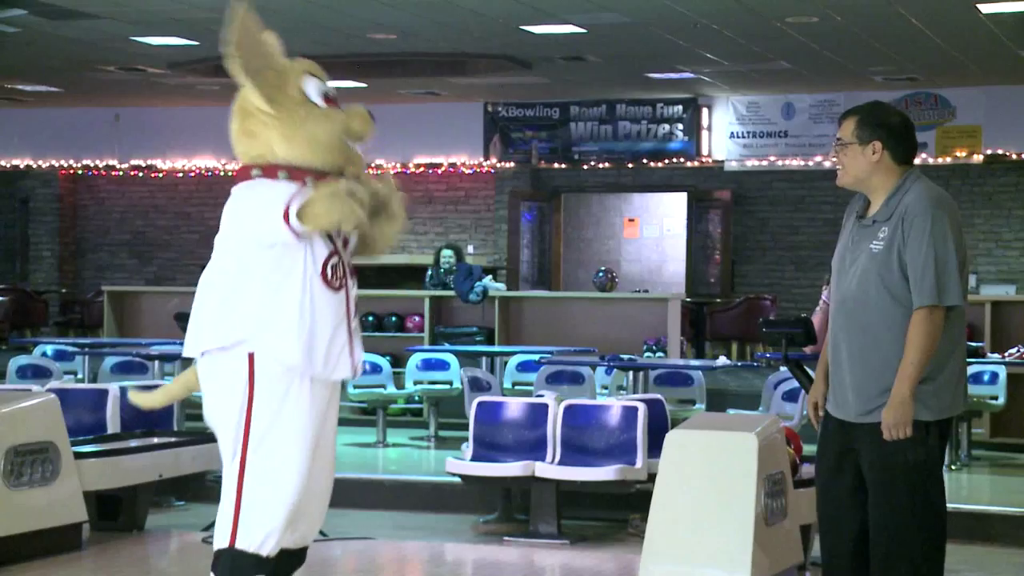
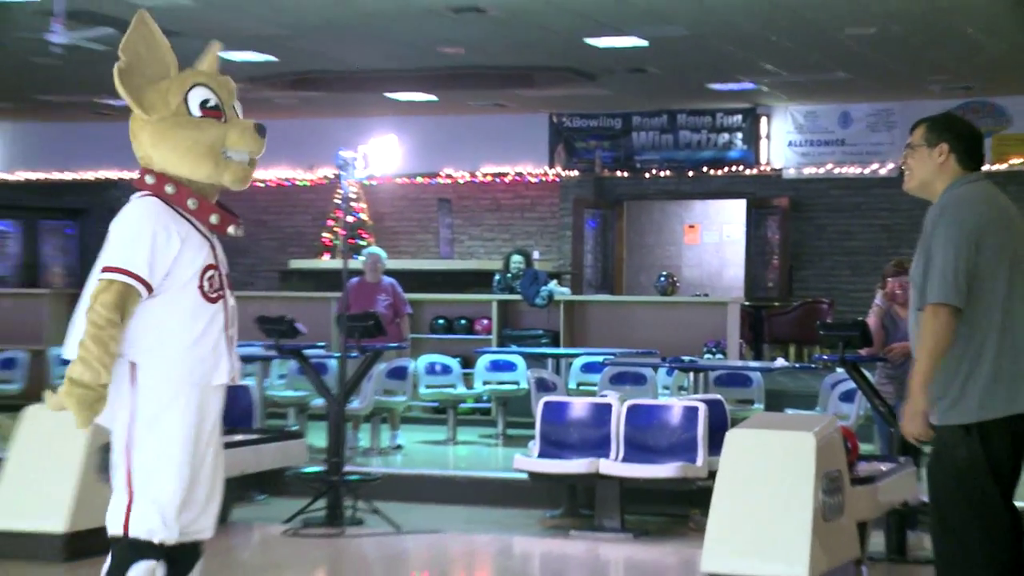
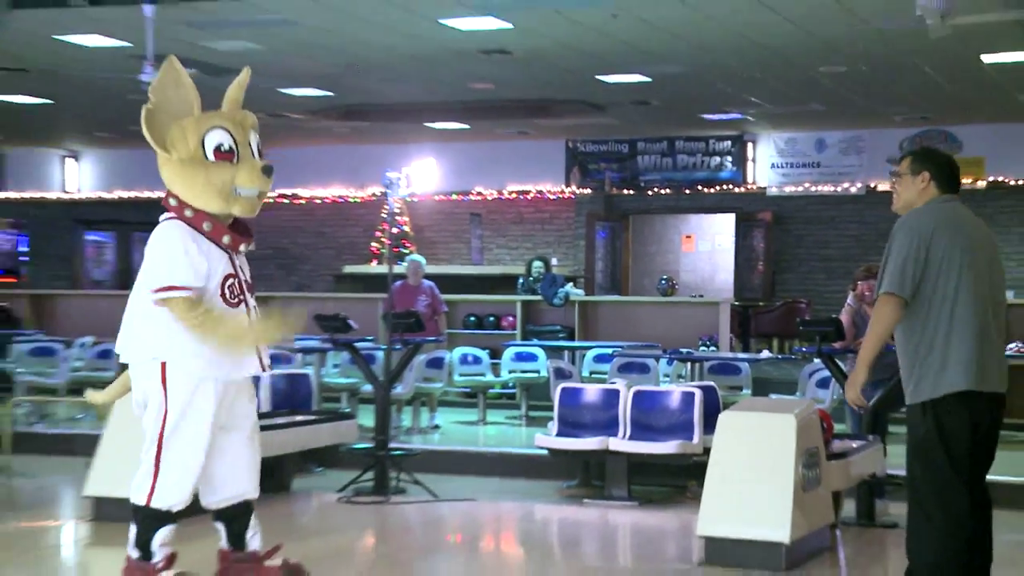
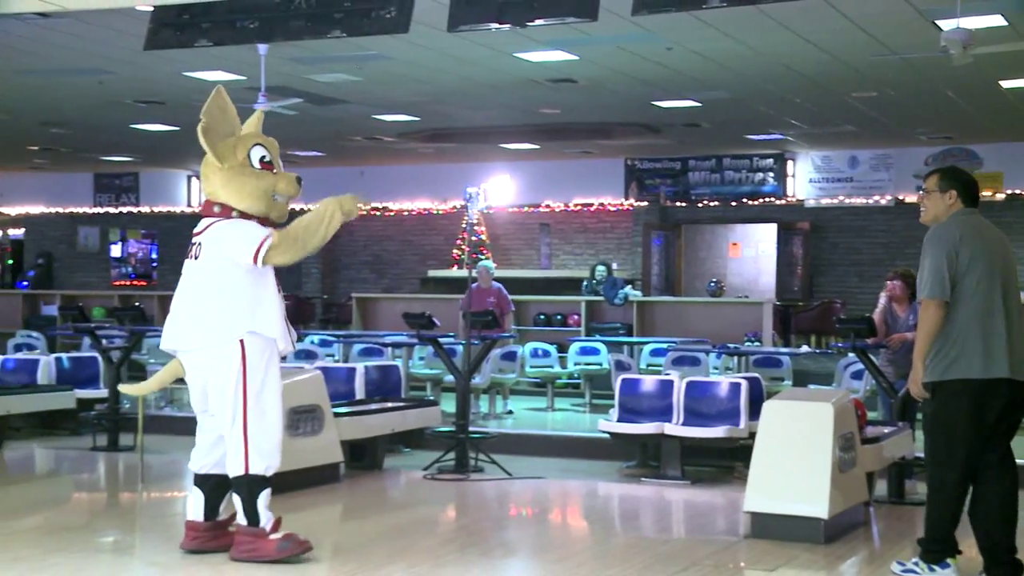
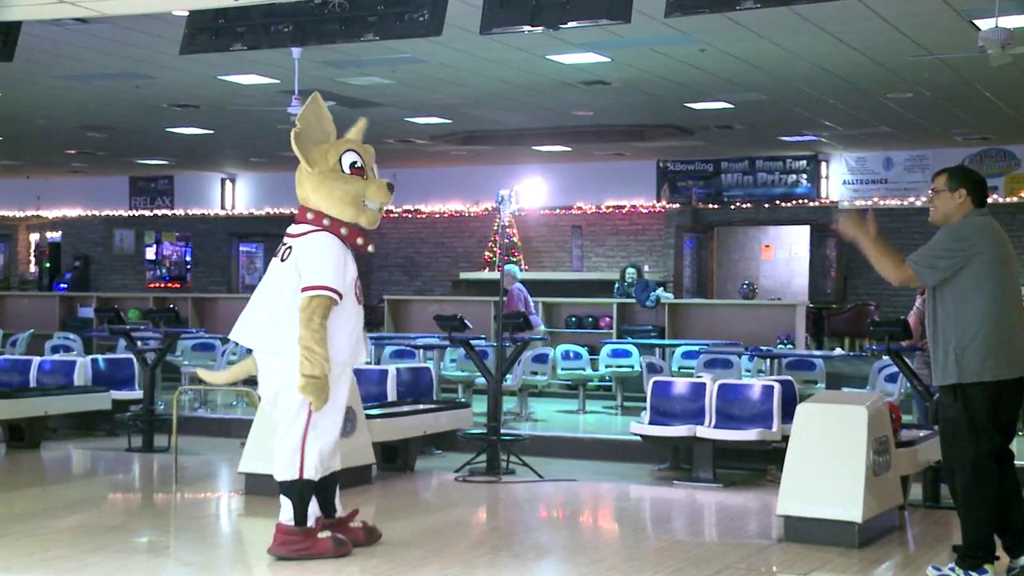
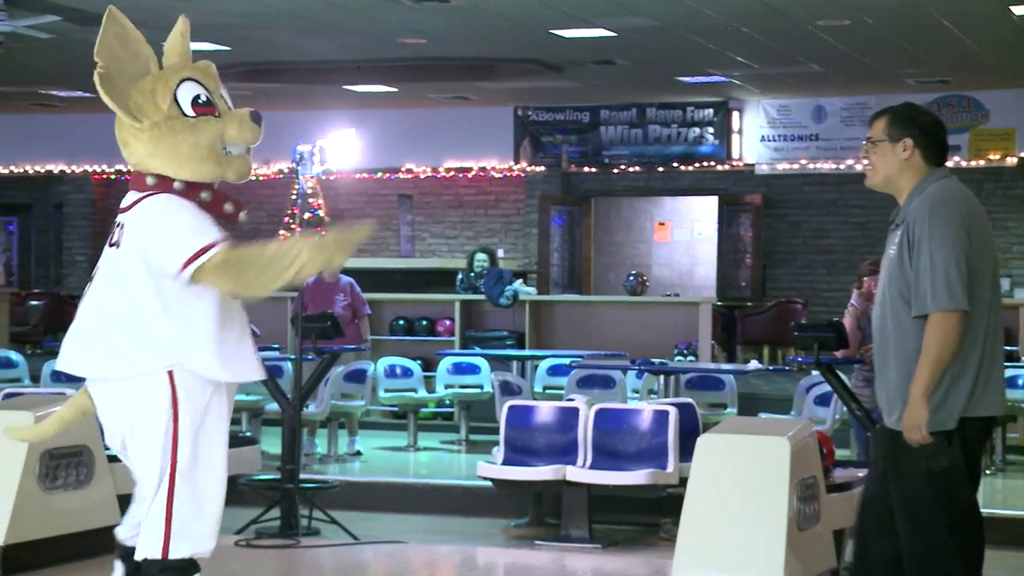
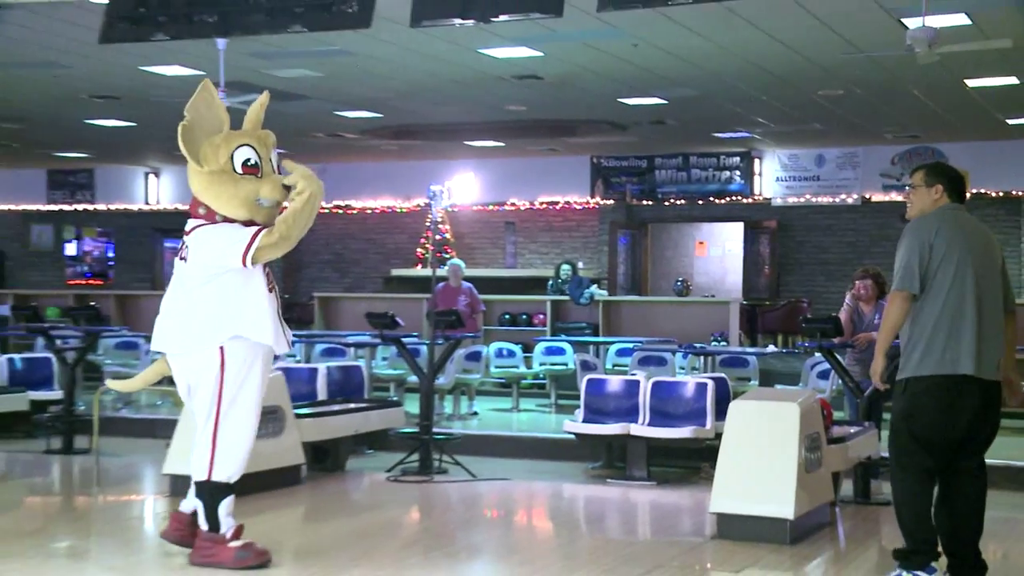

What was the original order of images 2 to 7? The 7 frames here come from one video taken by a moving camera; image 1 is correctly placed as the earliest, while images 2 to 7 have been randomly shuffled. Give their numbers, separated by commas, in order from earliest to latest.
6, 2, 3, 7, 4, 5
